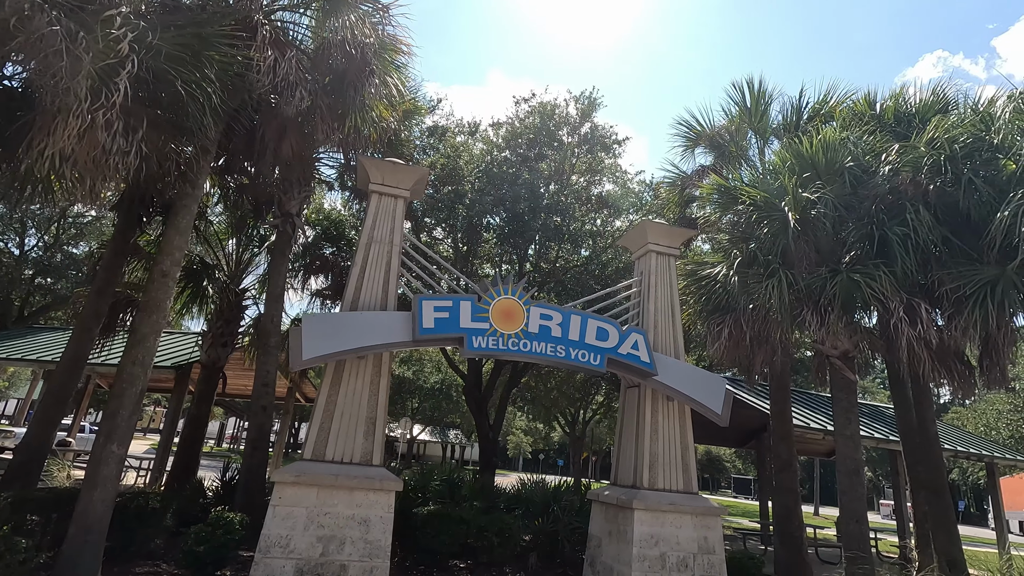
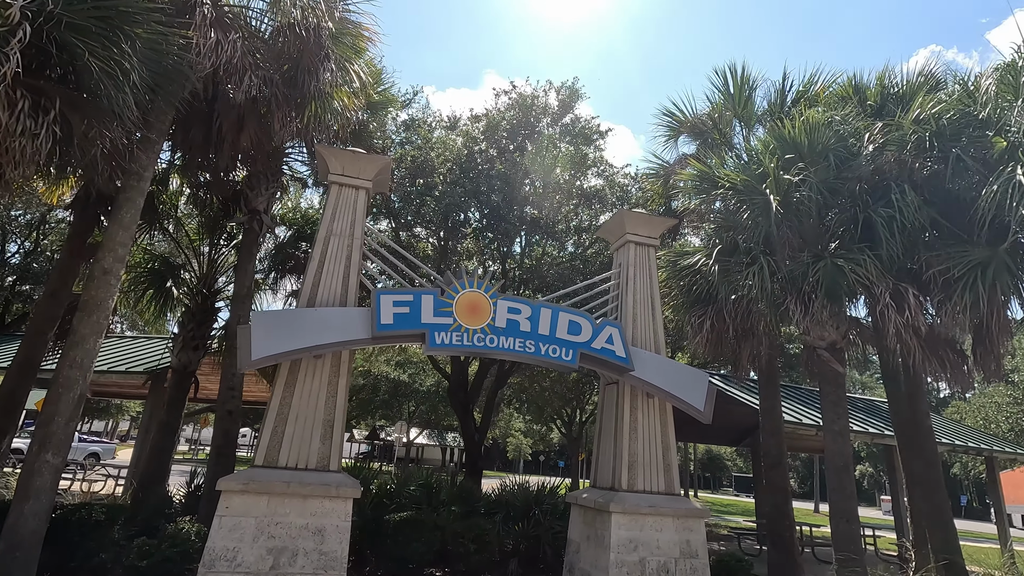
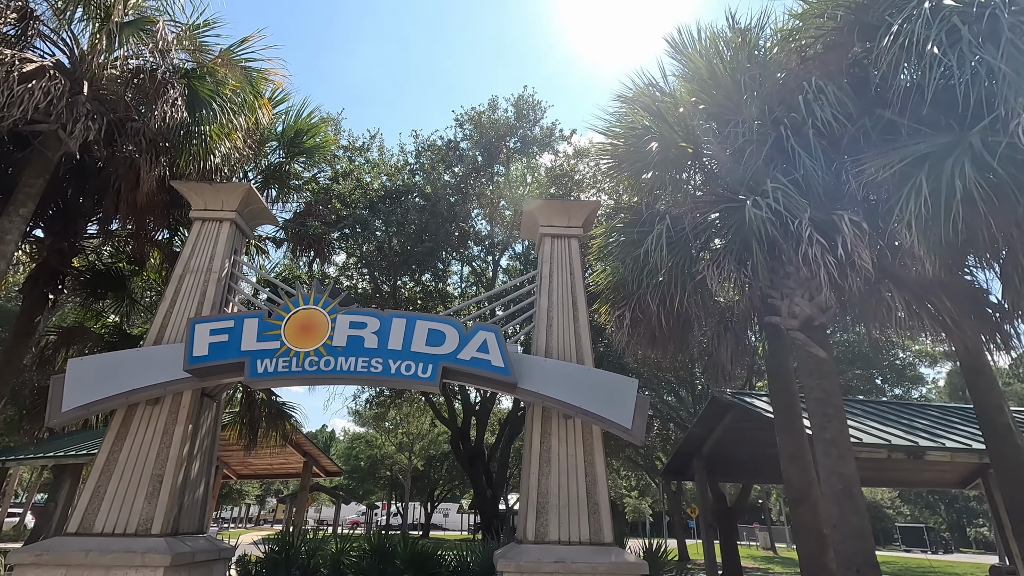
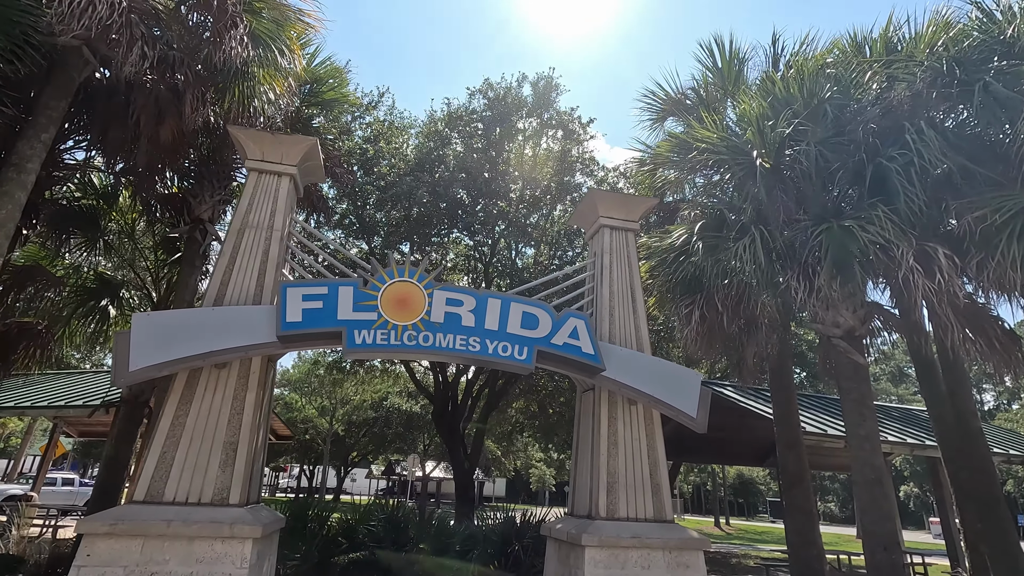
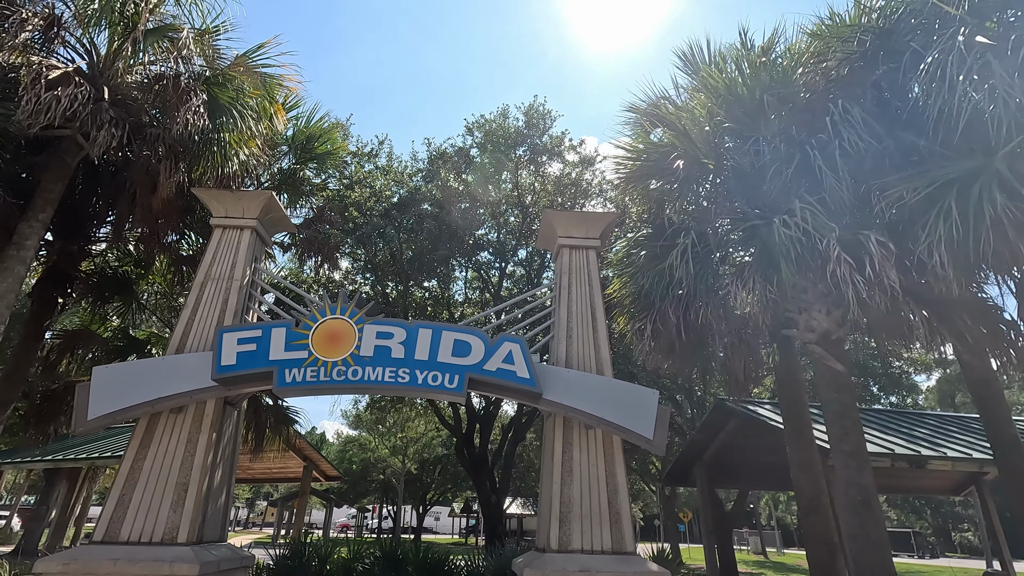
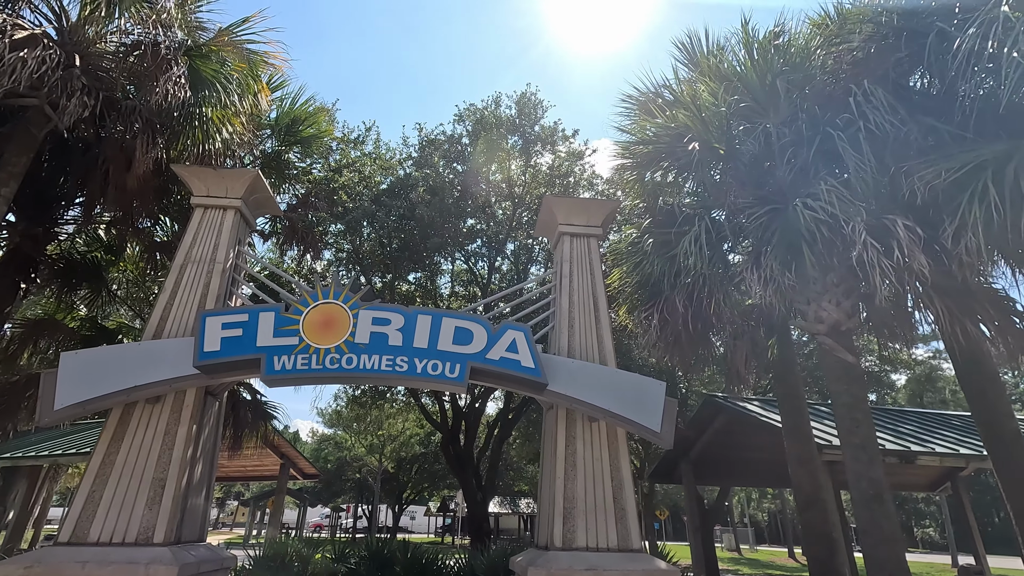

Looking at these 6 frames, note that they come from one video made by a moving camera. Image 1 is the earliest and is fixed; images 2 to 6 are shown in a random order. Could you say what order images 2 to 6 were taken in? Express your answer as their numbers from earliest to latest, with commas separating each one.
2, 4, 6, 5, 3
